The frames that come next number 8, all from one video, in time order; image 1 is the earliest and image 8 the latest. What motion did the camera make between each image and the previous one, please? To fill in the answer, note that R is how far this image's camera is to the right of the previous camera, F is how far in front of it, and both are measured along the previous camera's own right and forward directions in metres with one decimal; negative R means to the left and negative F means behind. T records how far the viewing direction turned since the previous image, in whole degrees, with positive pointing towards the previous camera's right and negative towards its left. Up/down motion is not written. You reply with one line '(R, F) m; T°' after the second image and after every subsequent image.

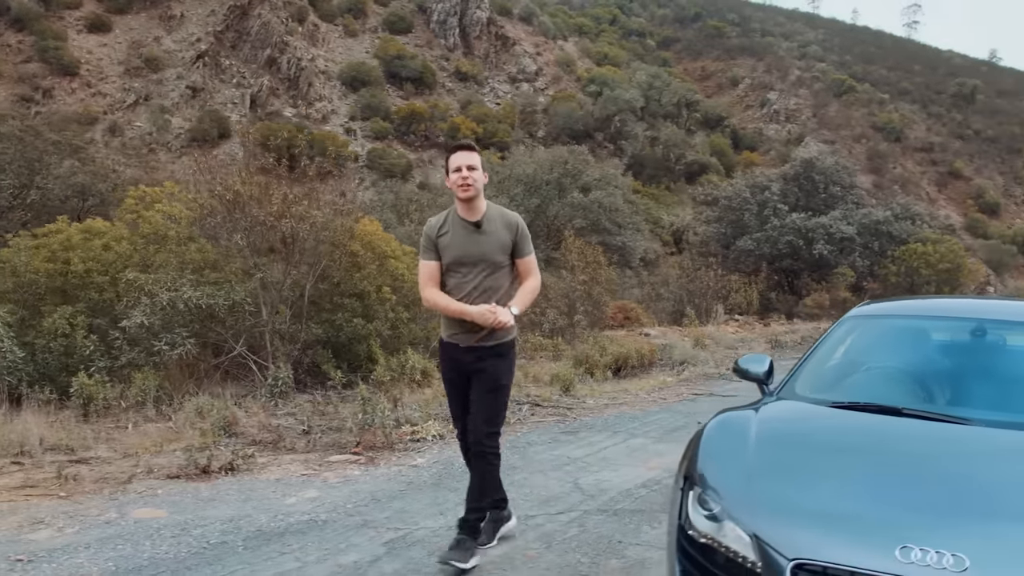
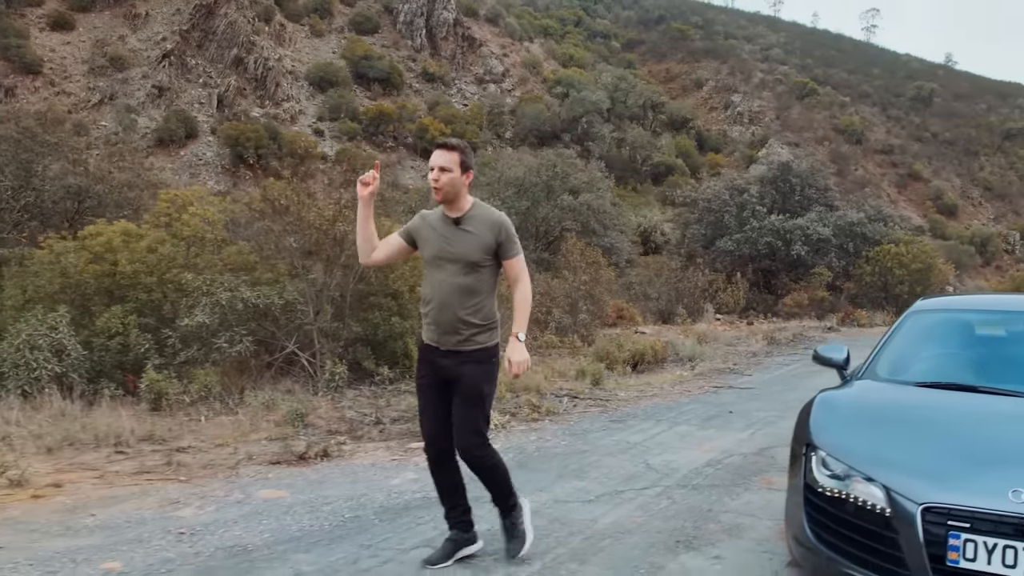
(-0.6, -0.5) m; +2°
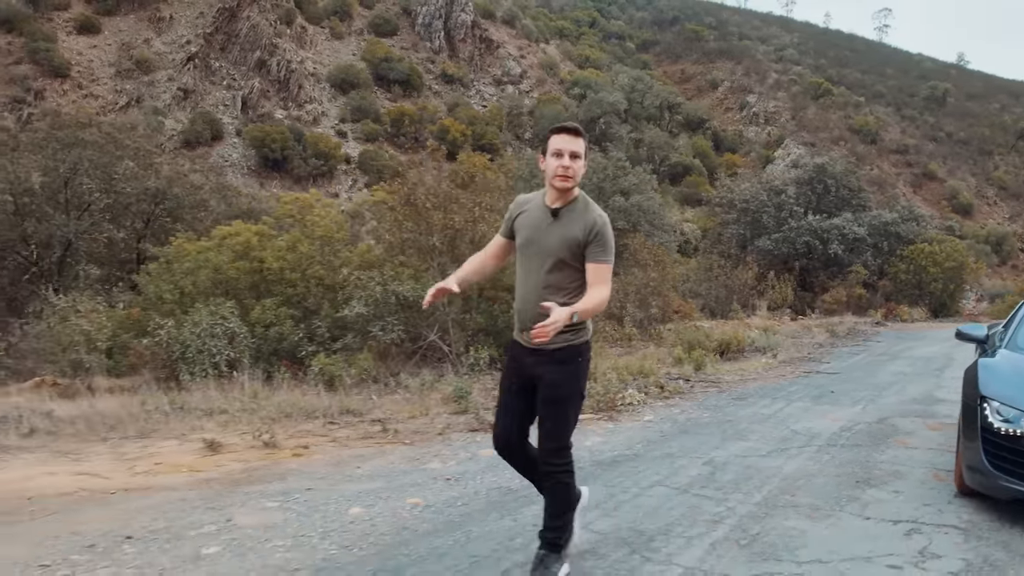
(-0.9, -0.9) m; 0°
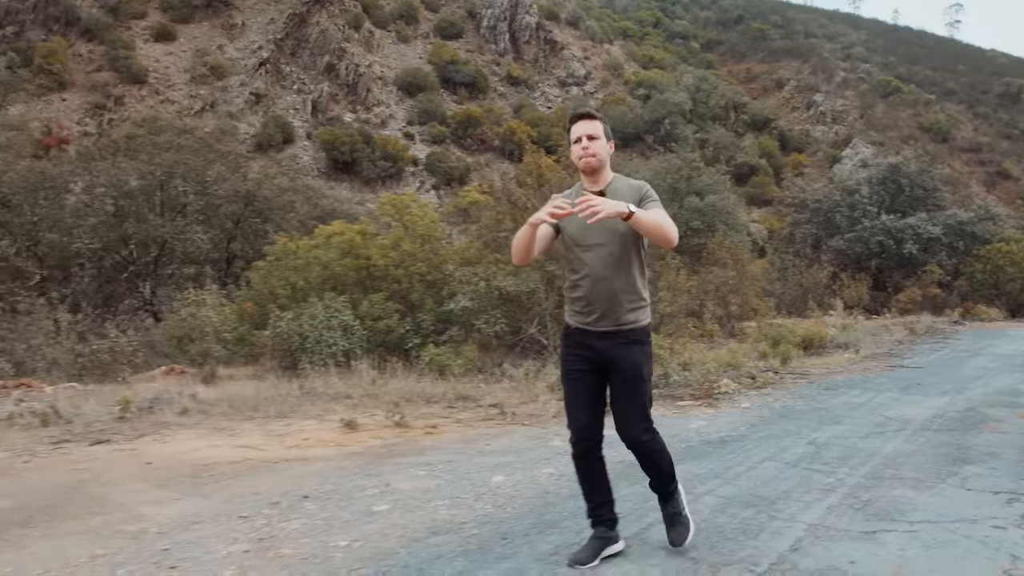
(-0.3, -0.5) m; -3°
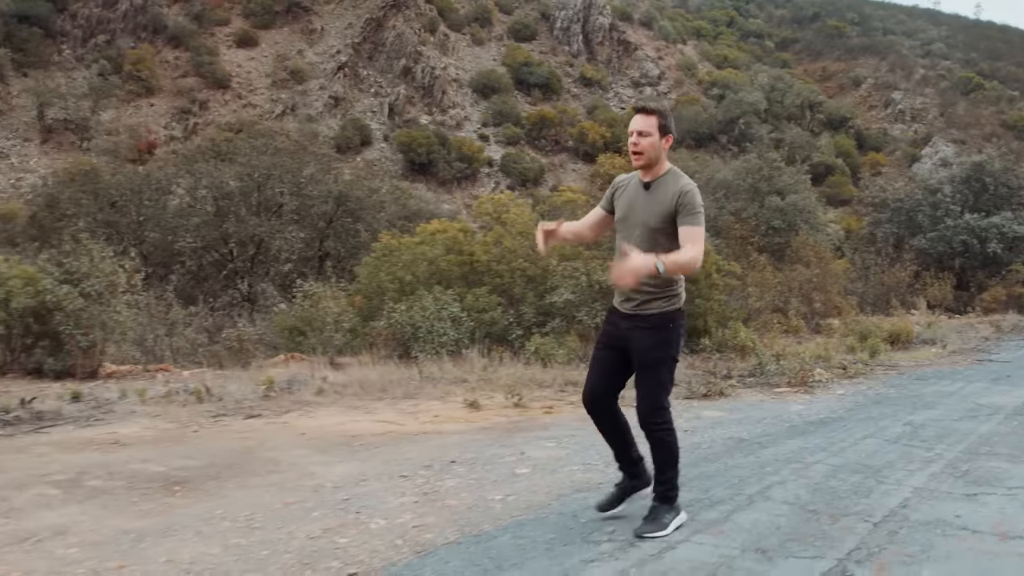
(-0.3, -0.5) m; -4°
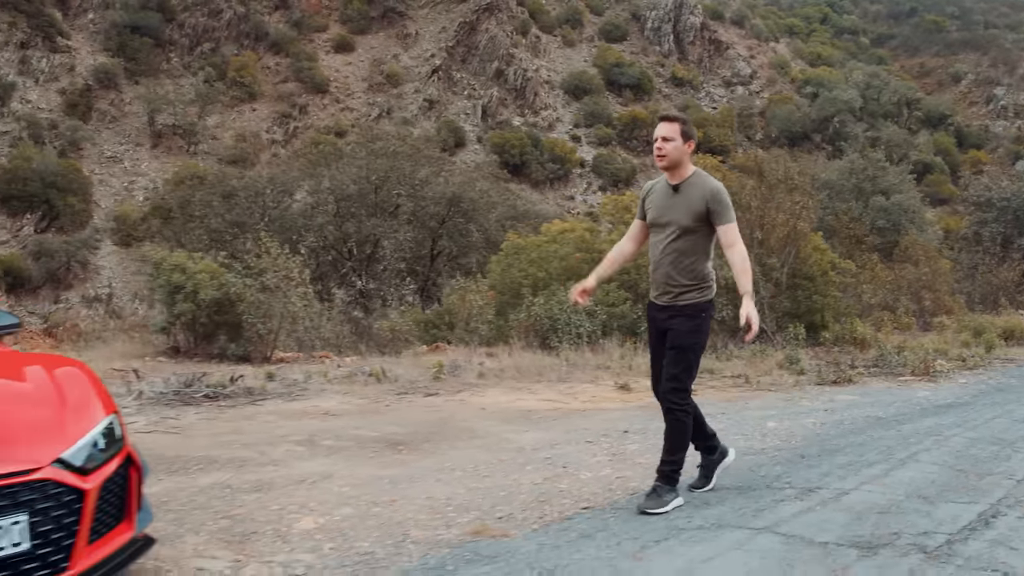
(-0.5, -0.8) m; -5°
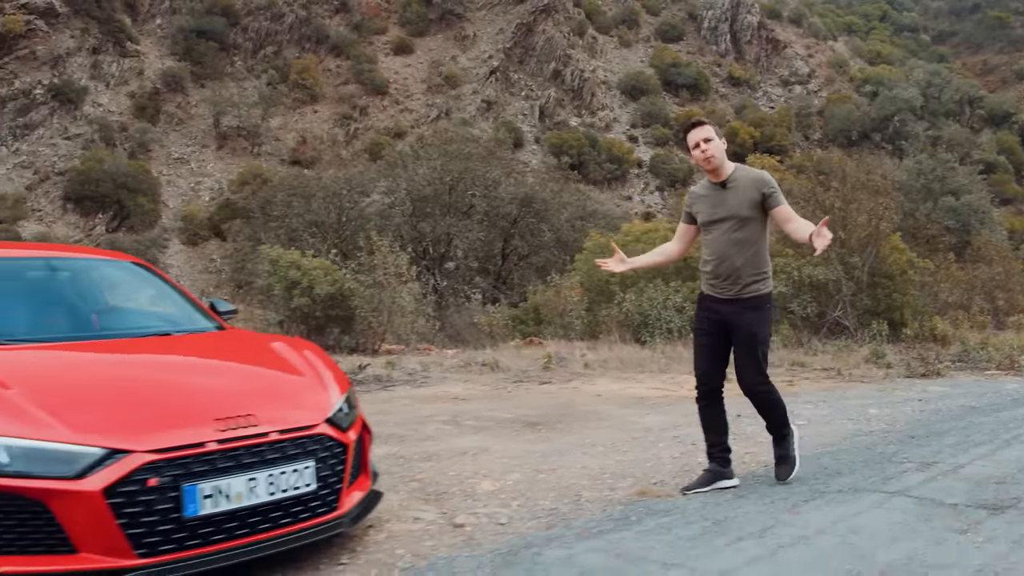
(-0.5, -0.6) m; -3°
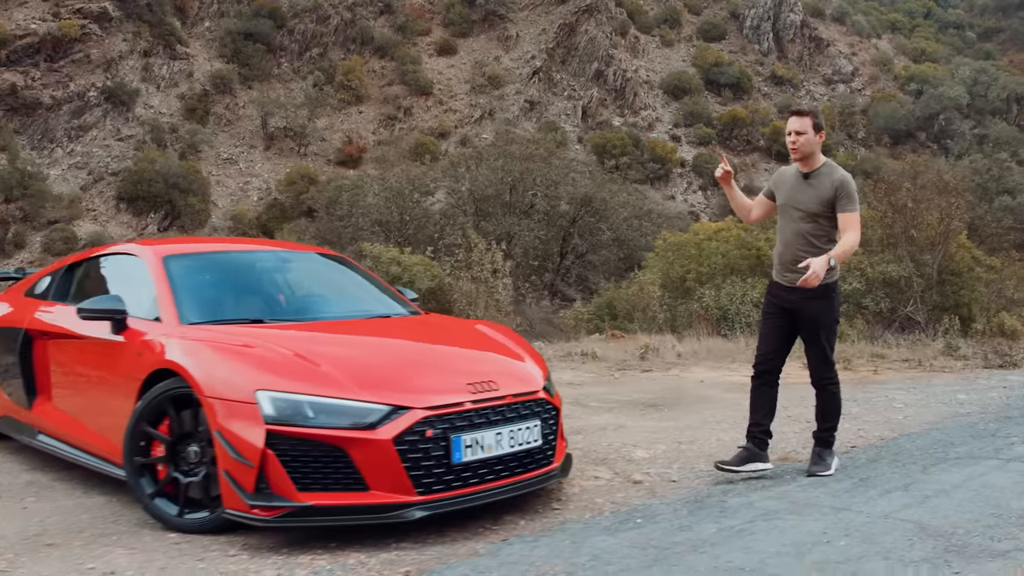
(-0.6, -0.7) m; -2°
